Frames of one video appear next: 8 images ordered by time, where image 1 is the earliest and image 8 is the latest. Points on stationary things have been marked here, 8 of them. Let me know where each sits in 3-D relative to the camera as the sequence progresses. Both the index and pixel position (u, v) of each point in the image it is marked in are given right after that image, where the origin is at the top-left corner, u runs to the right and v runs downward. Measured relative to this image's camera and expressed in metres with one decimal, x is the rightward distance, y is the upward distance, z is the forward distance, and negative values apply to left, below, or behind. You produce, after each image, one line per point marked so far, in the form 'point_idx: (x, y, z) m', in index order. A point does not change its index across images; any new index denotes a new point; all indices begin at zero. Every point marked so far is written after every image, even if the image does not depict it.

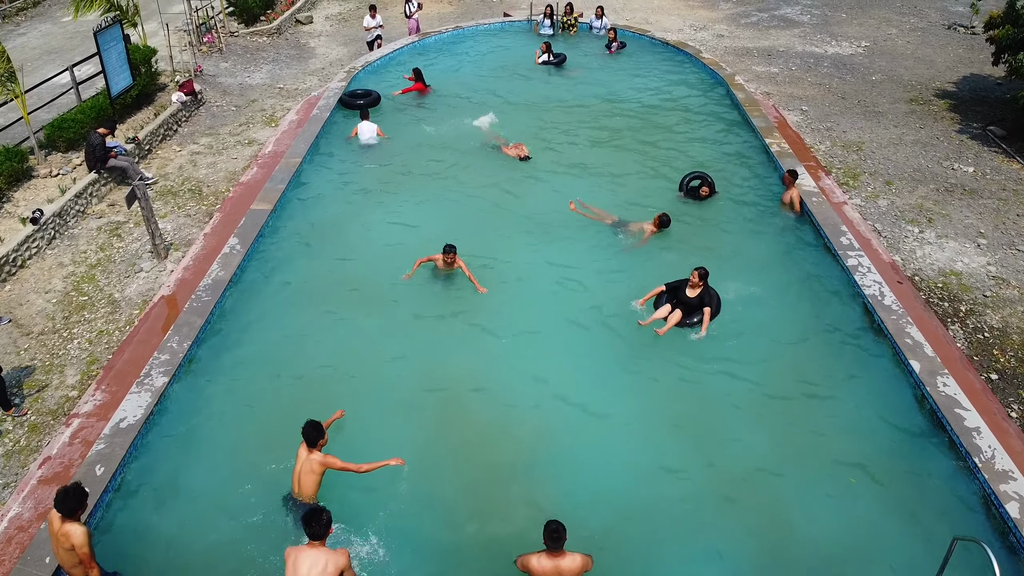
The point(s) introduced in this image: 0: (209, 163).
0: (-4.8, +2.0, +13.4) m
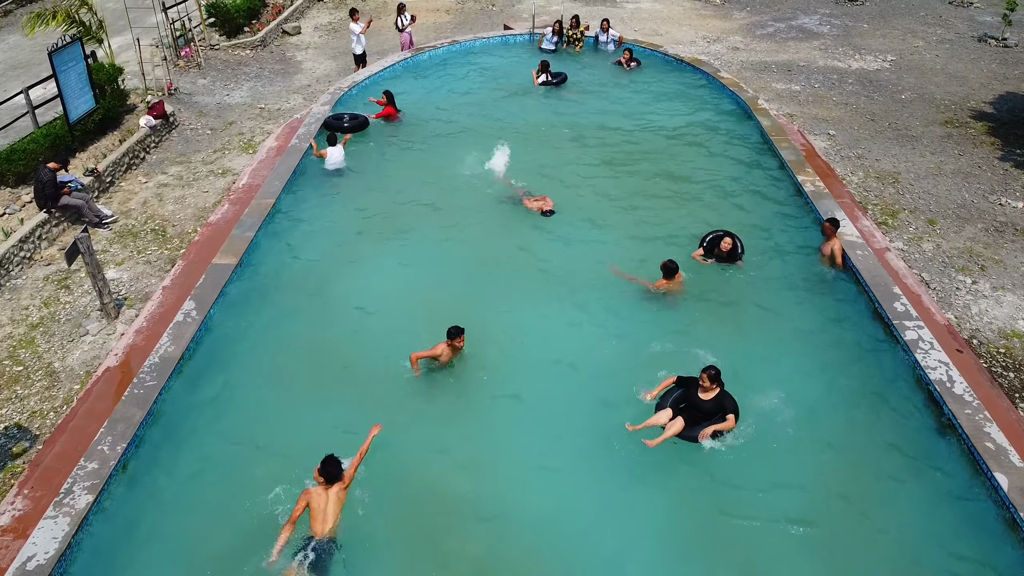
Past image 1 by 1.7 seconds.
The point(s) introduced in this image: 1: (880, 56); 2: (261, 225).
0: (-4.8, +1.3, +12.1) m
1: (+8.1, +5.1, +18.8) m
2: (-3.1, +0.8, +10.6) m
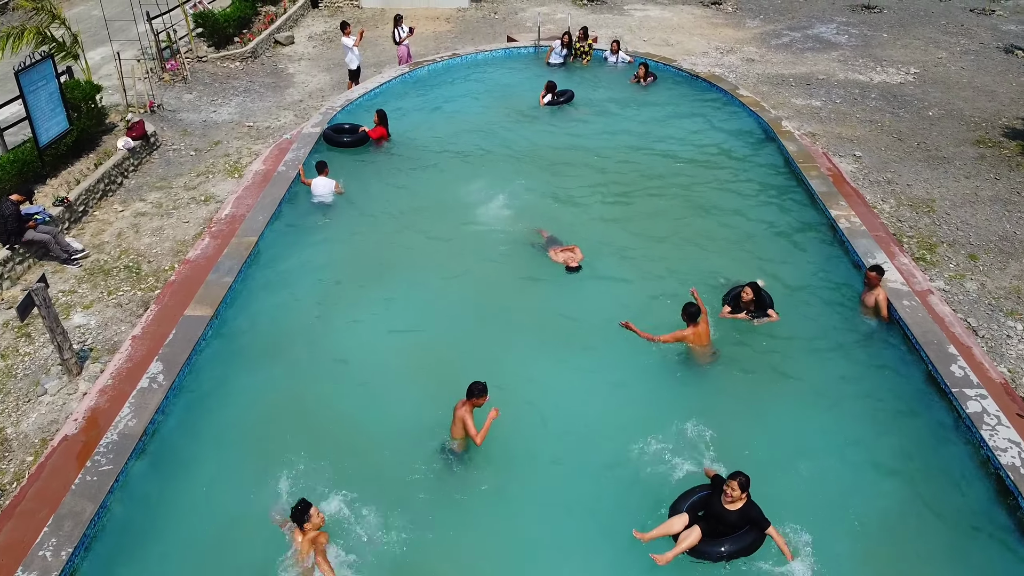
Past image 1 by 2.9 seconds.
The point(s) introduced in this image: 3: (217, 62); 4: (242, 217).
0: (-4.7, +0.8, +11.2) m
1: (+8.2, +4.6, +17.9) m
2: (-3.1, +0.3, +9.7) m
3: (-5.9, +4.5, +17.0) m
4: (-3.5, +0.9, +10.9) m
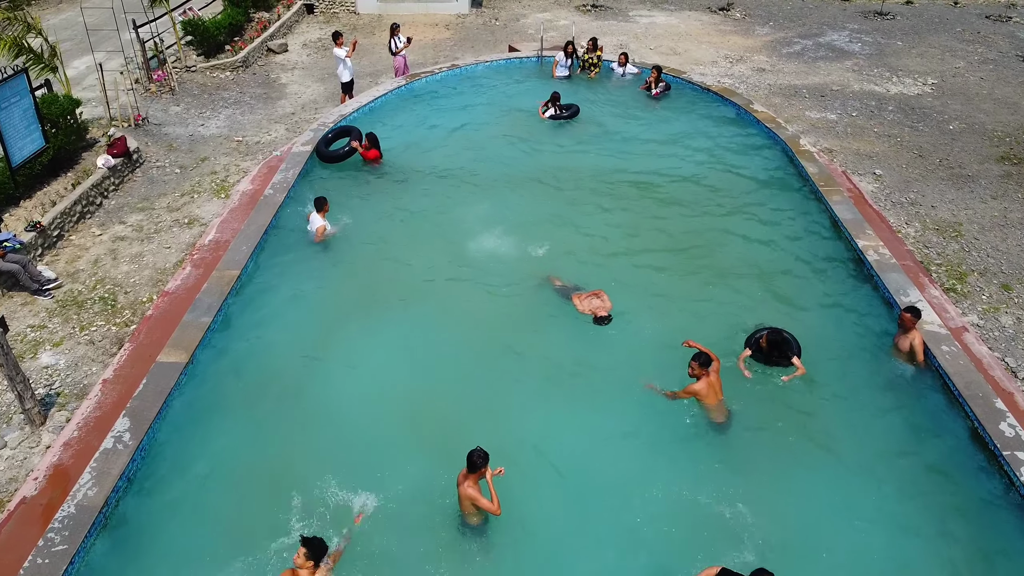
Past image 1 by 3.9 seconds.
0: (-4.7, +0.4, +10.5) m
1: (+8.2, +4.2, +17.2) m
2: (-3.1, -0.1, +9.0) m
3: (-5.9, +4.2, +16.3) m
4: (-3.4, +0.5, +10.2) m
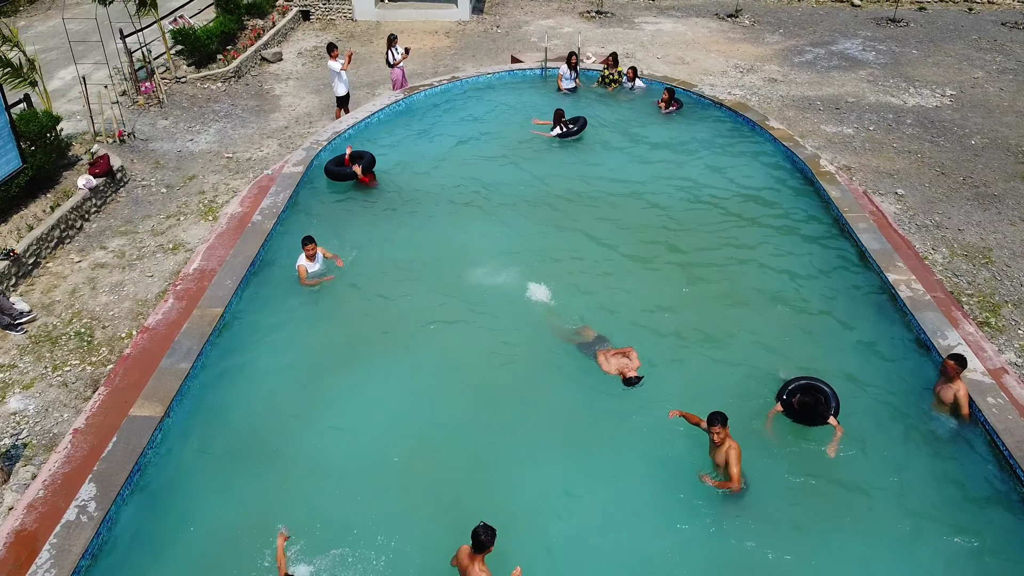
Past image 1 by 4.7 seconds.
0: (-4.6, 0.0, +9.9) m
1: (+8.3, +3.9, +16.6) m
2: (-3.0, -0.4, +8.4) m
3: (-5.8, +3.8, +15.7) m
4: (-3.4, +0.2, +9.6) m
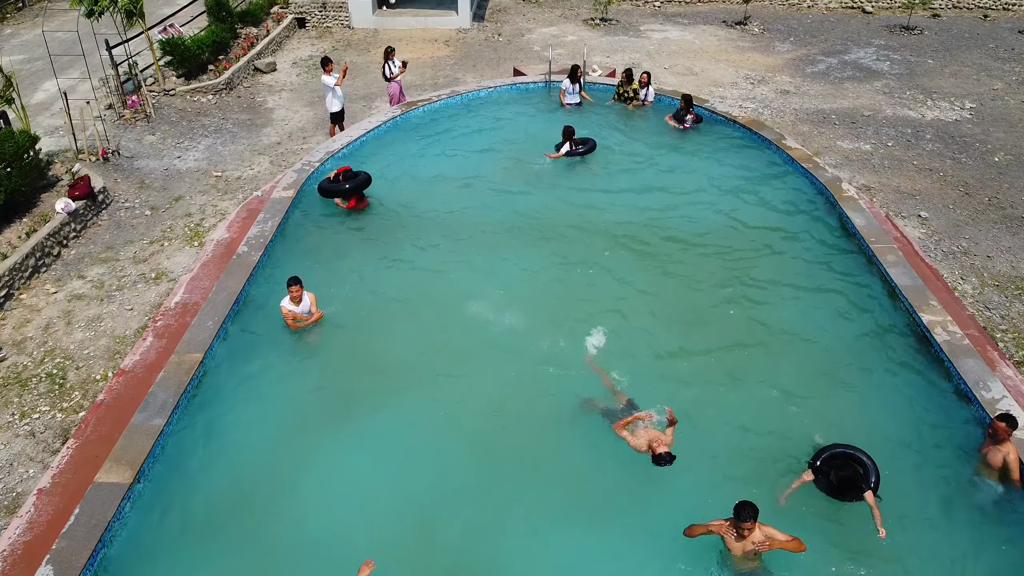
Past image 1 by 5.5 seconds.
0: (-4.6, -0.3, +9.2) m
1: (+8.3, +3.5, +16.0) m
2: (-3.0, -0.8, +7.7) m
3: (-5.8, +3.4, +15.1) m
4: (-3.3, -0.2, +9.0) m
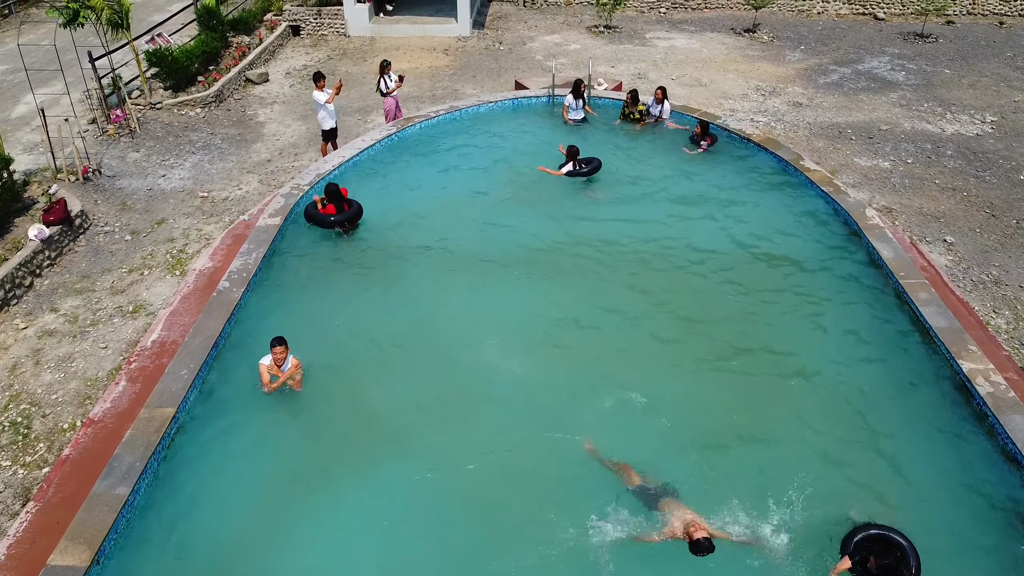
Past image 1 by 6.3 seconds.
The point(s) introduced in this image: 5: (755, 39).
0: (-4.6, -0.7, +8.6) m
1: (+8.4, +3.1, +15.3) m
2: (-3.0, -1.2, +7.1) m
3: (-5.7, +3.0, +14.5) m
4: (-3.3, -0.6, +8.3) m
5: (+5.5, +5.7, +19.4) m
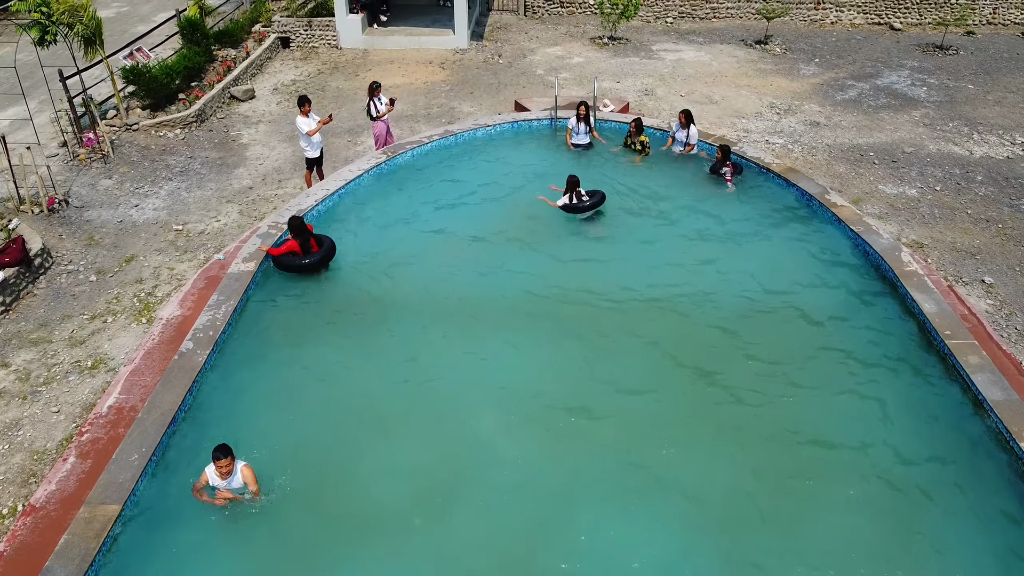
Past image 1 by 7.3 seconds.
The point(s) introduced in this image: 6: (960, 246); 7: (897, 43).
0: (-4.6, -1.2, +7.7) m
1: (+8.4, +2.6, +14.4) m
2: (-3.0, -1.7, +6.2) m
3: (-5.7, +2.5, +13.6) m
4: (-3.3, -1.1, +7.5) m
5: (+5.5, +5.1, +18.5) m
6: (+5.7, +0.5, +10.8) m
7: (+8.7, +5.5, +19.3) m
